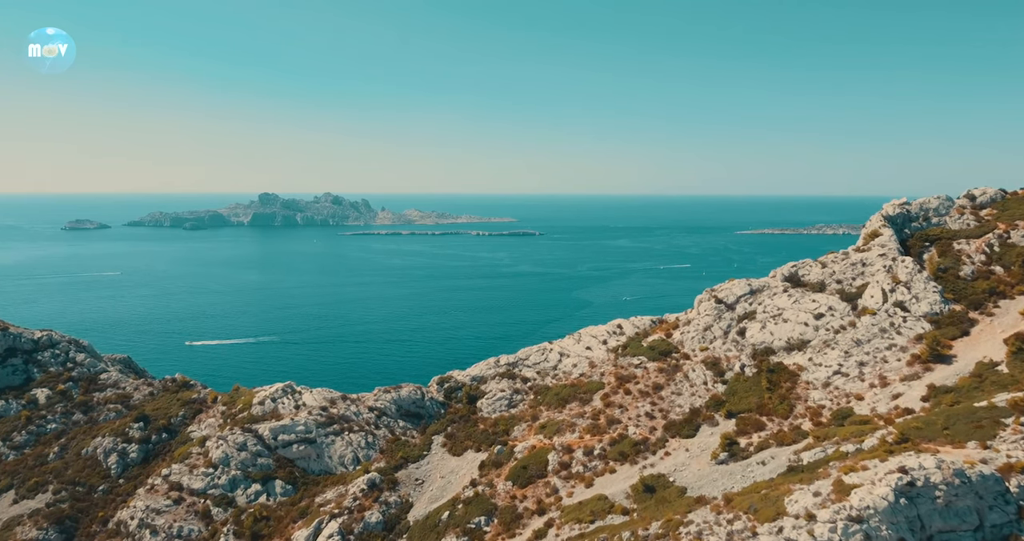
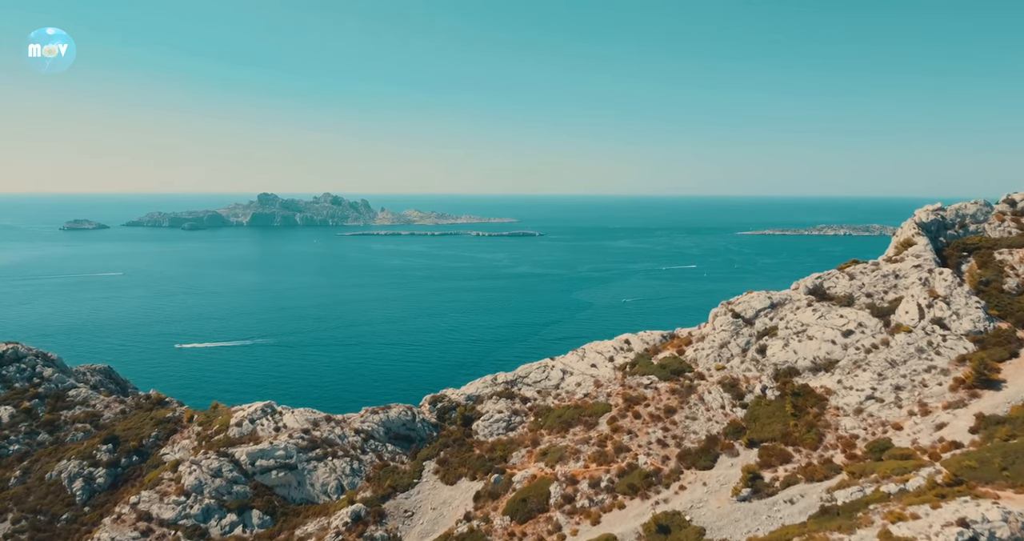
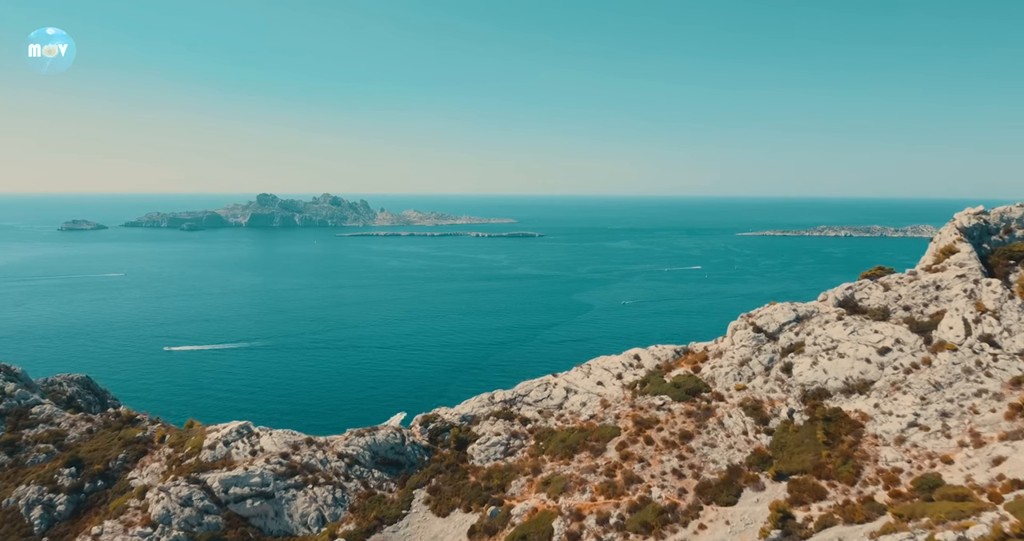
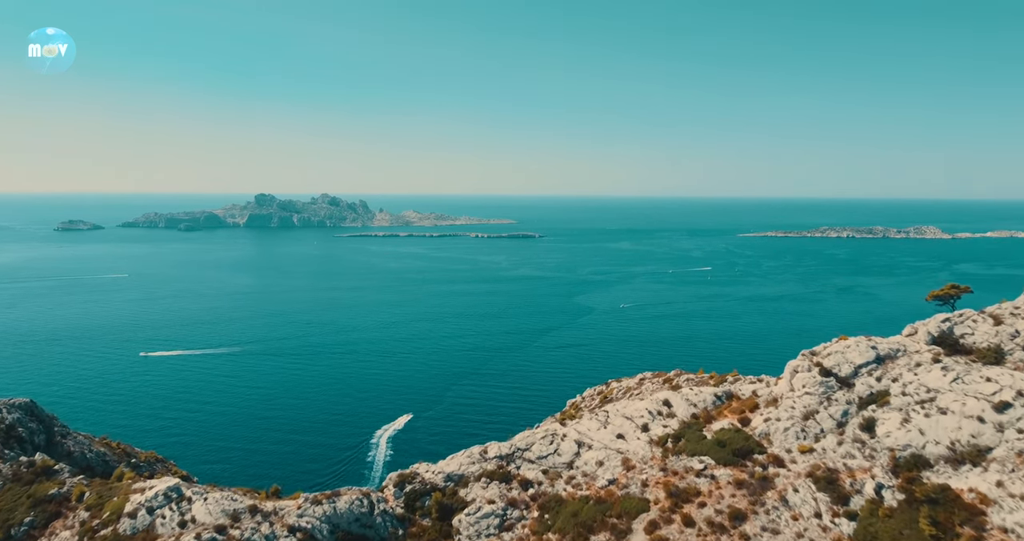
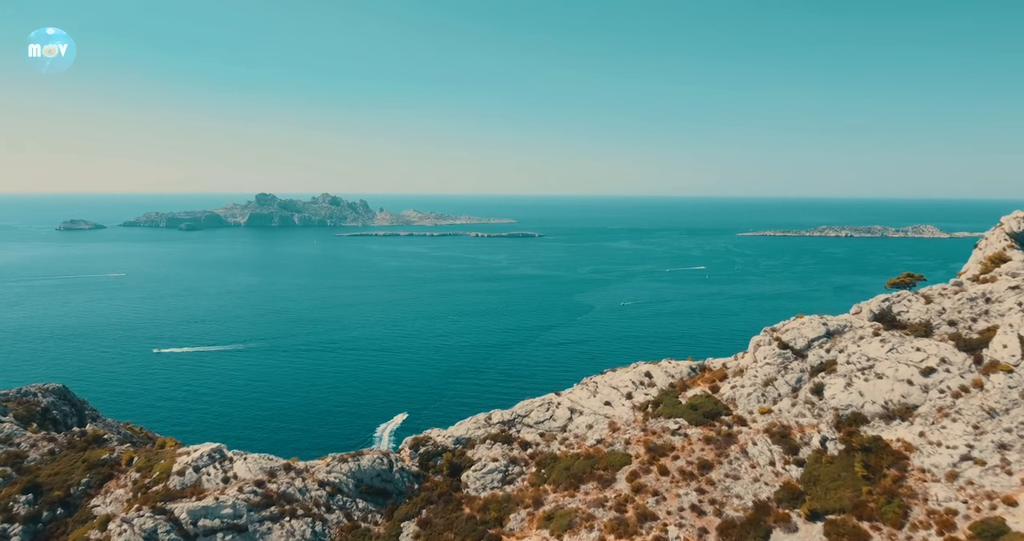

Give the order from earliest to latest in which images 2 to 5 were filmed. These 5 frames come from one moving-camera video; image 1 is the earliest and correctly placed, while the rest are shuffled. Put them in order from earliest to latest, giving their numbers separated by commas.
2, 3, 5, 4
